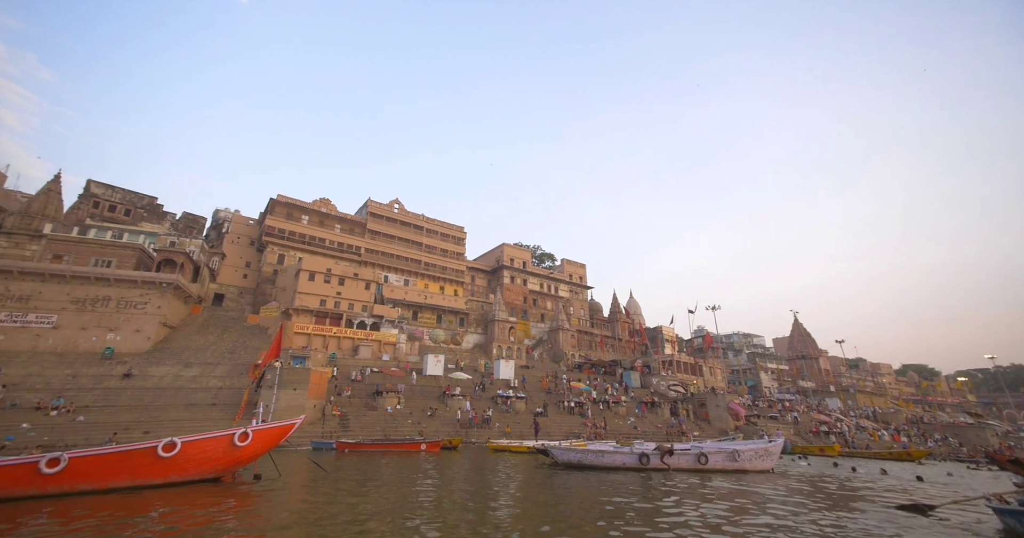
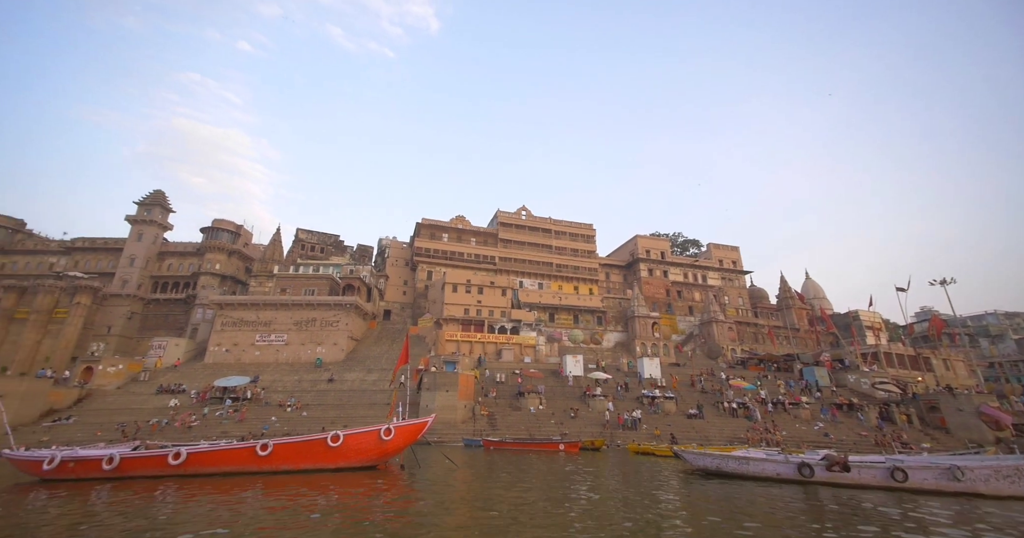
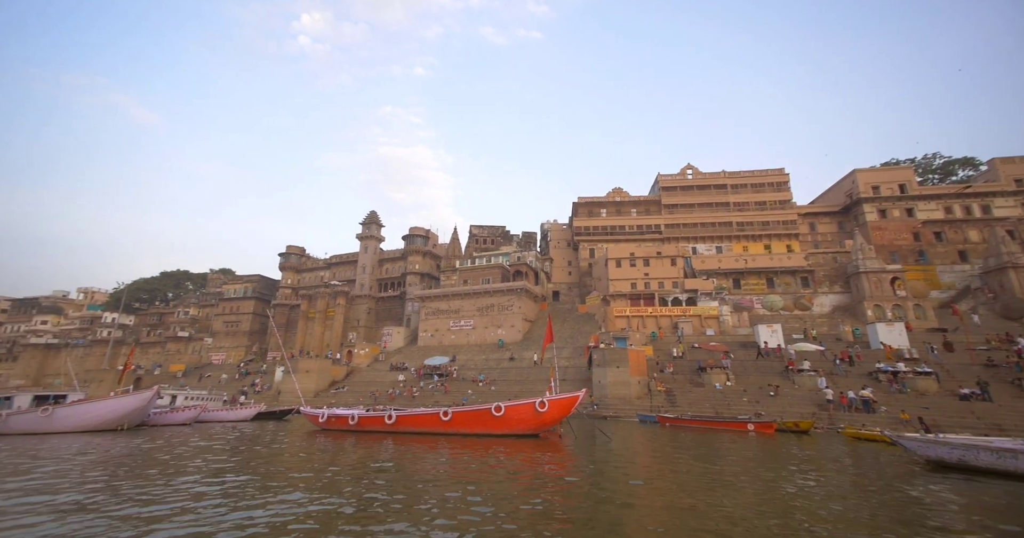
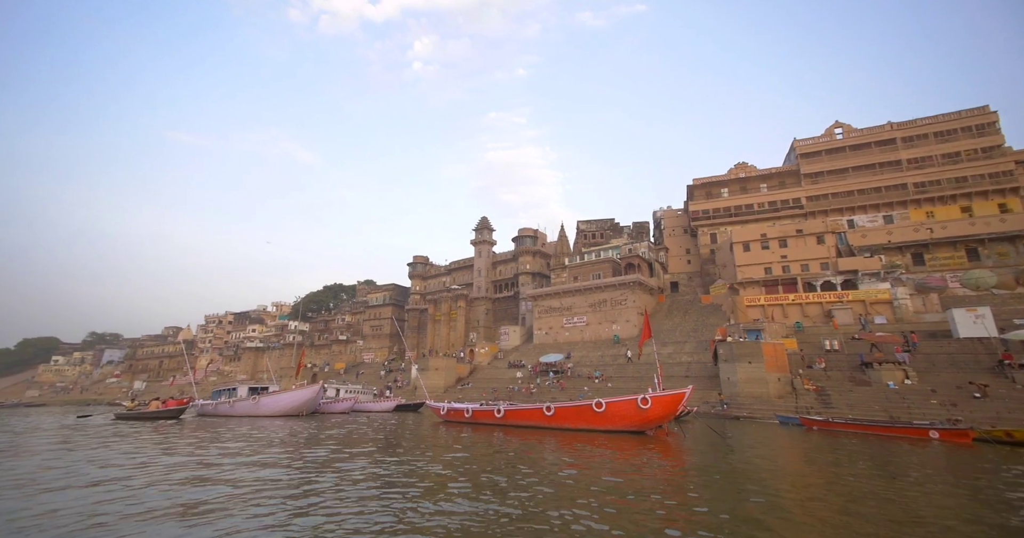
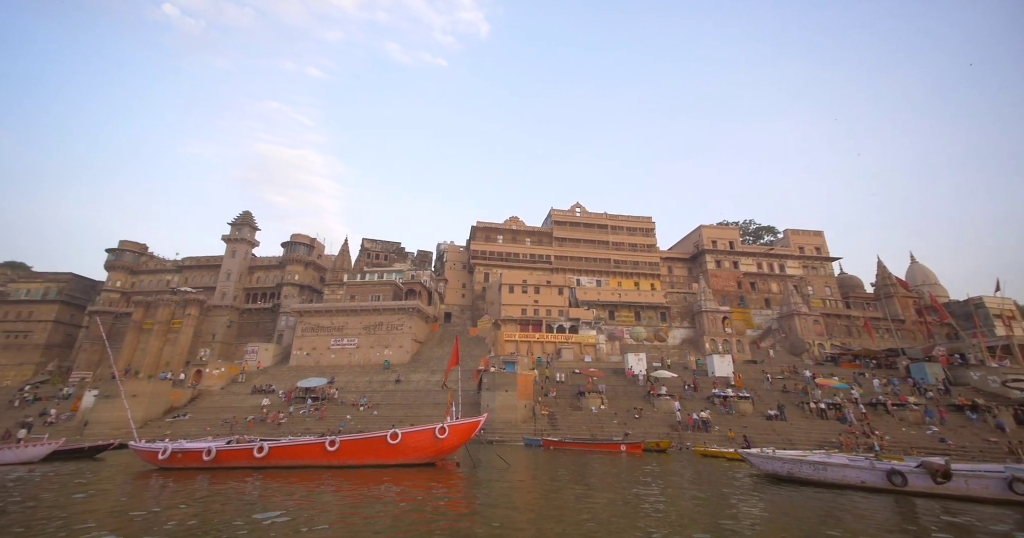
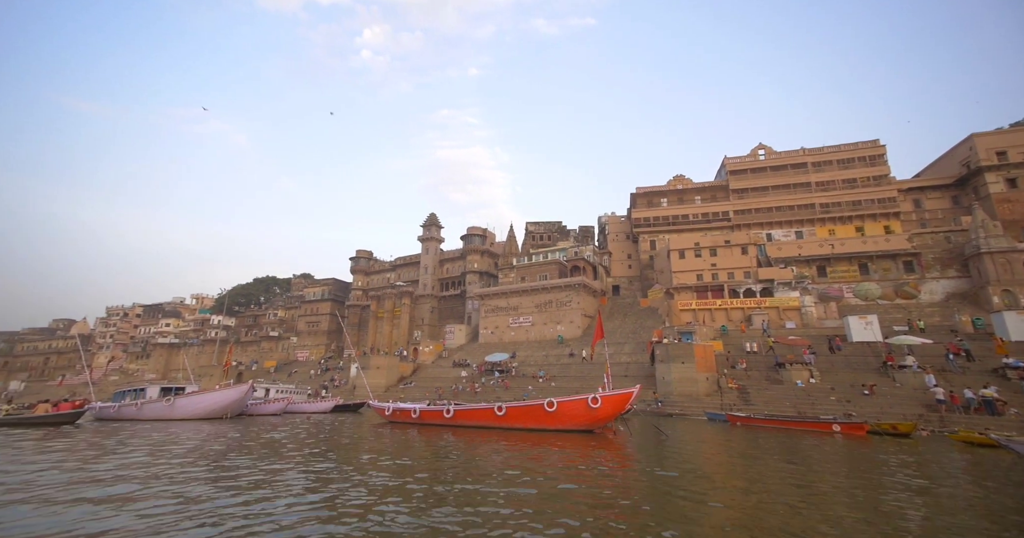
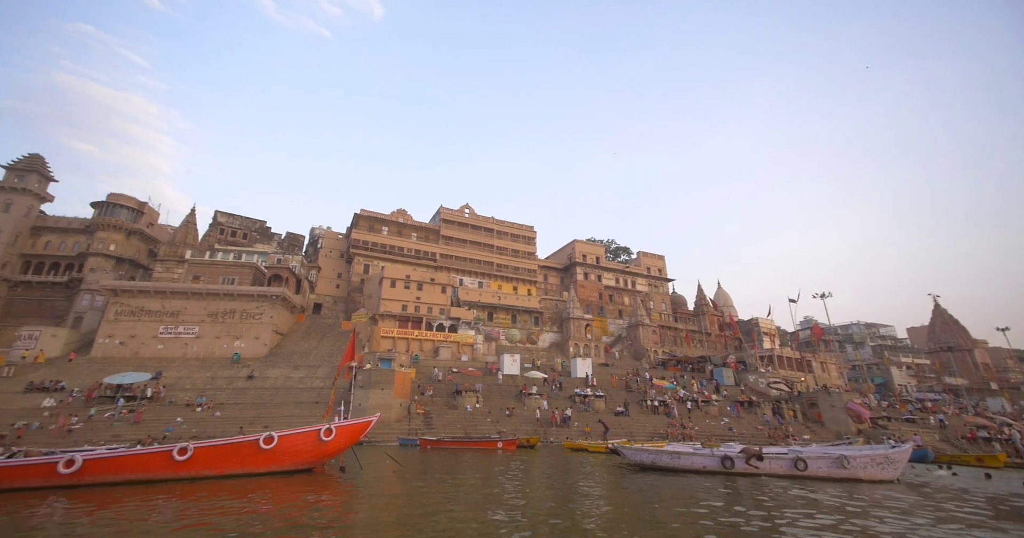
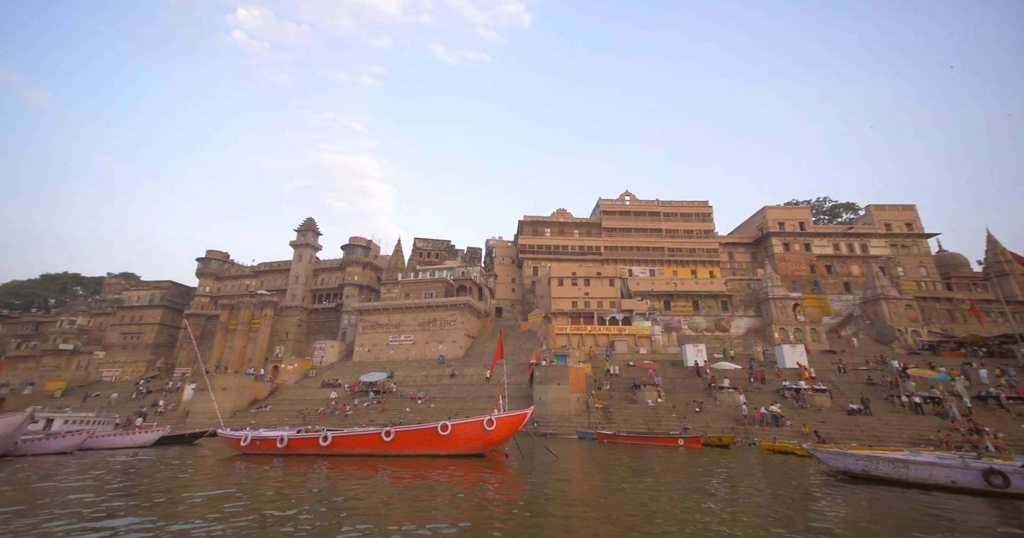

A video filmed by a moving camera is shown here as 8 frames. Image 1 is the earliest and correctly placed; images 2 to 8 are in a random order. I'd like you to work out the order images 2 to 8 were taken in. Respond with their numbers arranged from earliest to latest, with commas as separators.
7, 2, 5, 8, 3, 6, 4
